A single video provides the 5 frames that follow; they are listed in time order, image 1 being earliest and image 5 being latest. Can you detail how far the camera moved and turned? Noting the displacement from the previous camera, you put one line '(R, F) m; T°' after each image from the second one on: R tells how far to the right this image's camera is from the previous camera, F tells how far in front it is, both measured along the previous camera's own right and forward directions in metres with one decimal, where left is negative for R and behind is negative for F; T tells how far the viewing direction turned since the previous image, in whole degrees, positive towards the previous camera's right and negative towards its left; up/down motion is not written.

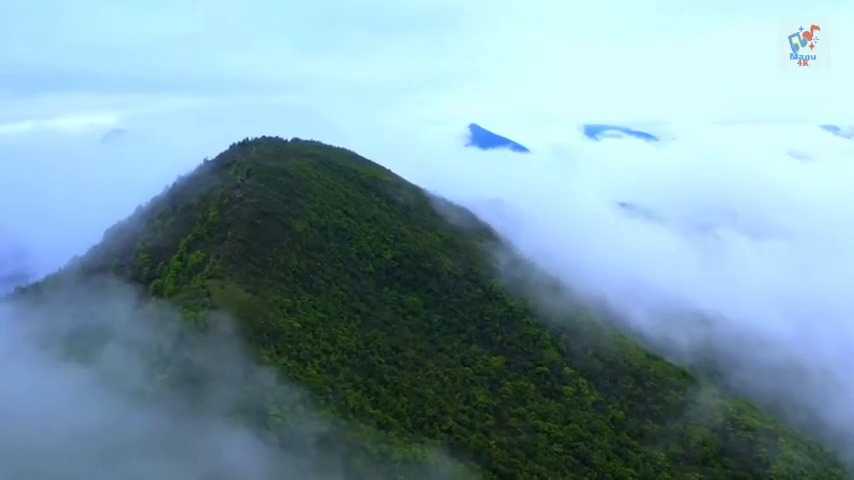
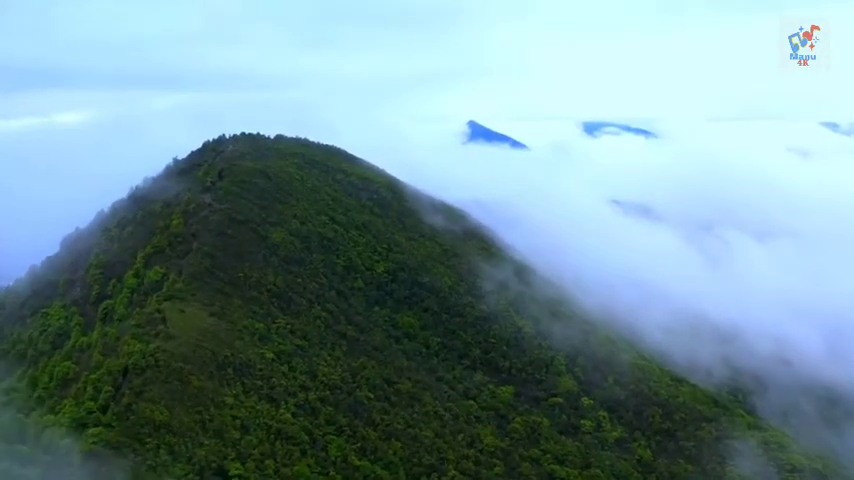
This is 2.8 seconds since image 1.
(+0.1, +8.6) m; 0°
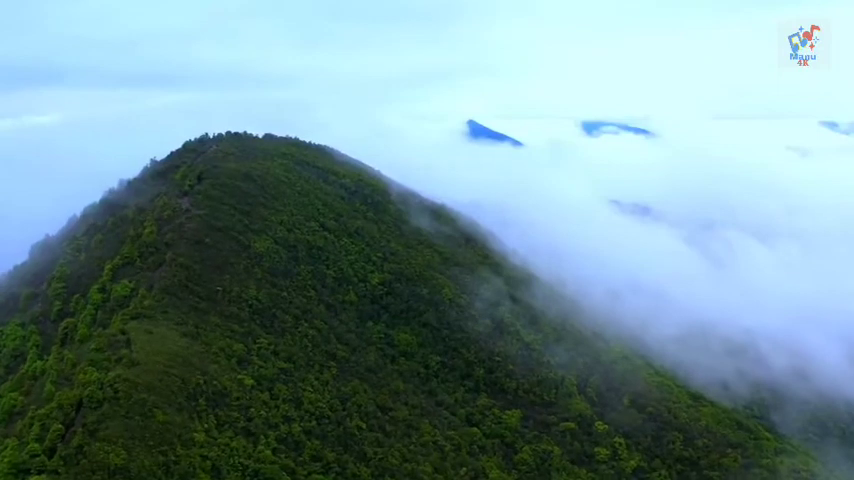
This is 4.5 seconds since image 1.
(0.0, +5.2) m; 0°
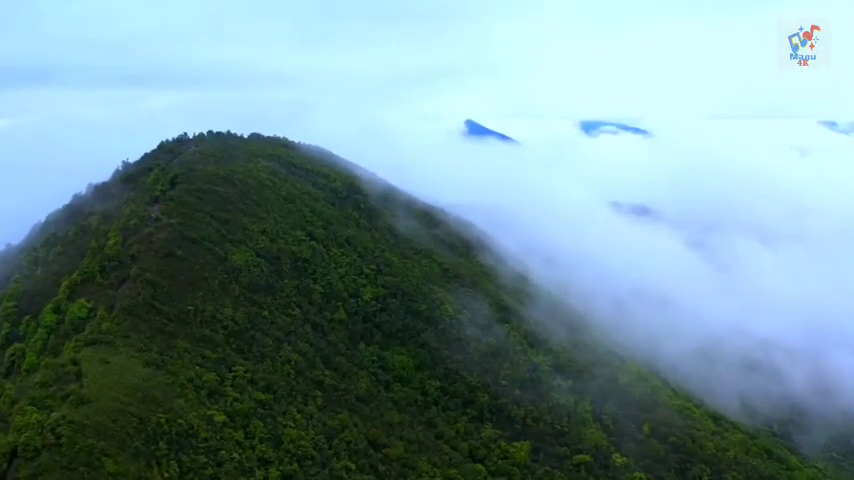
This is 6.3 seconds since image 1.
(0.0, +5.5) m; 0°
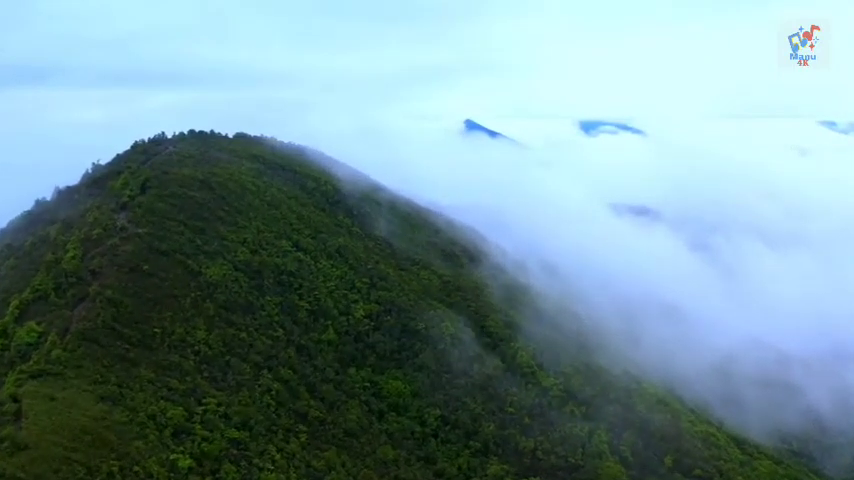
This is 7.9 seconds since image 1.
(0.0, +5.0) m; 0°
